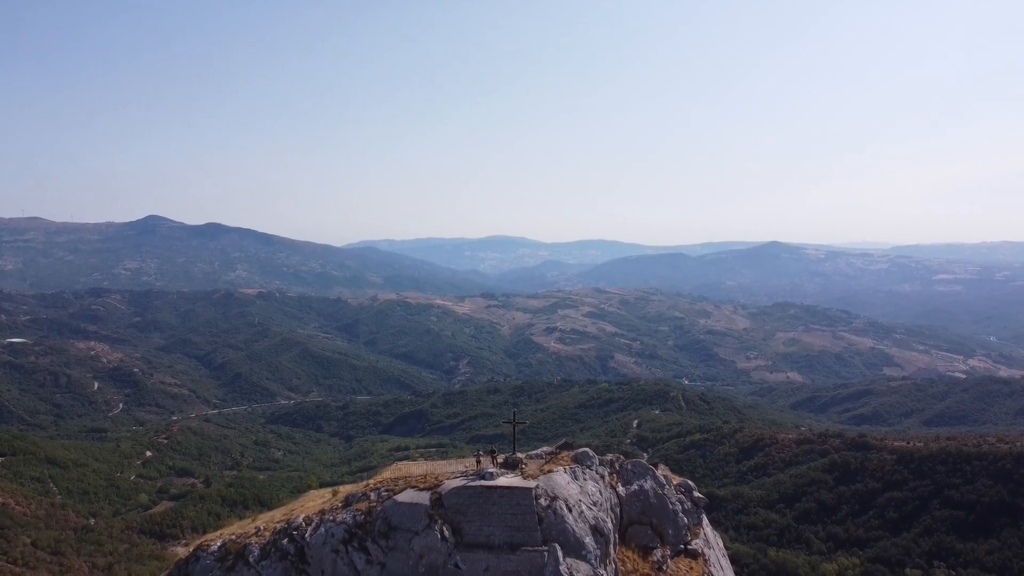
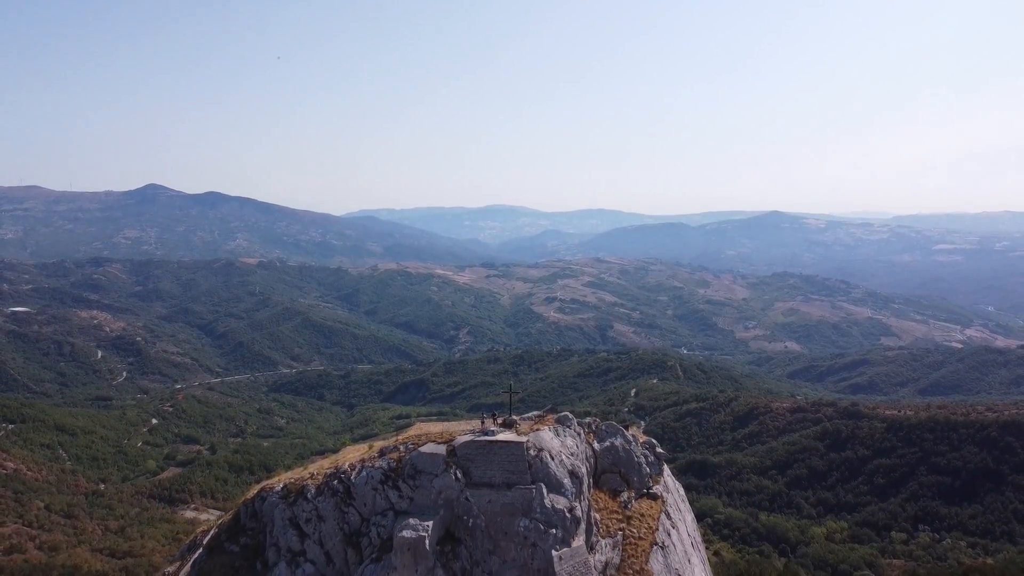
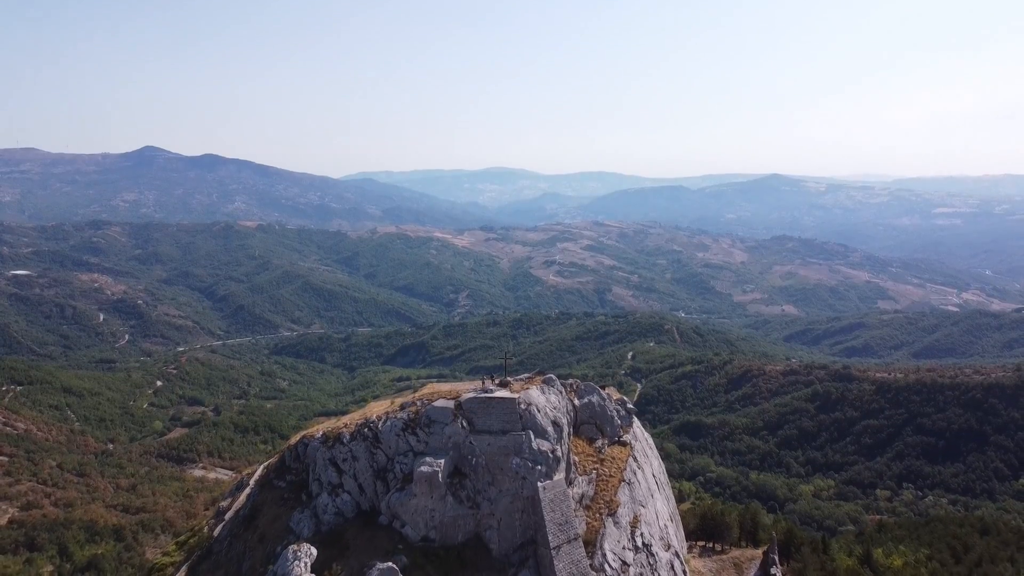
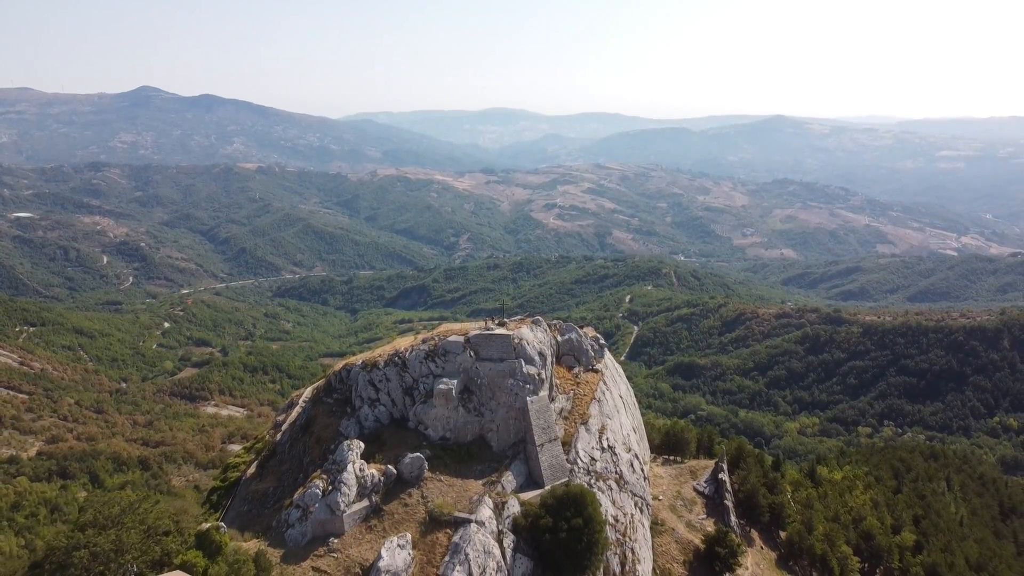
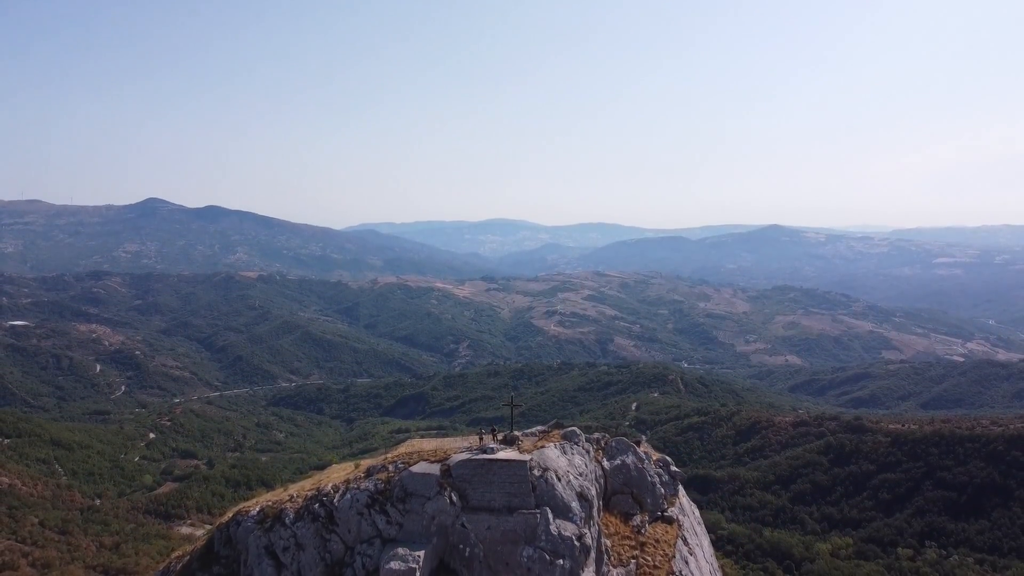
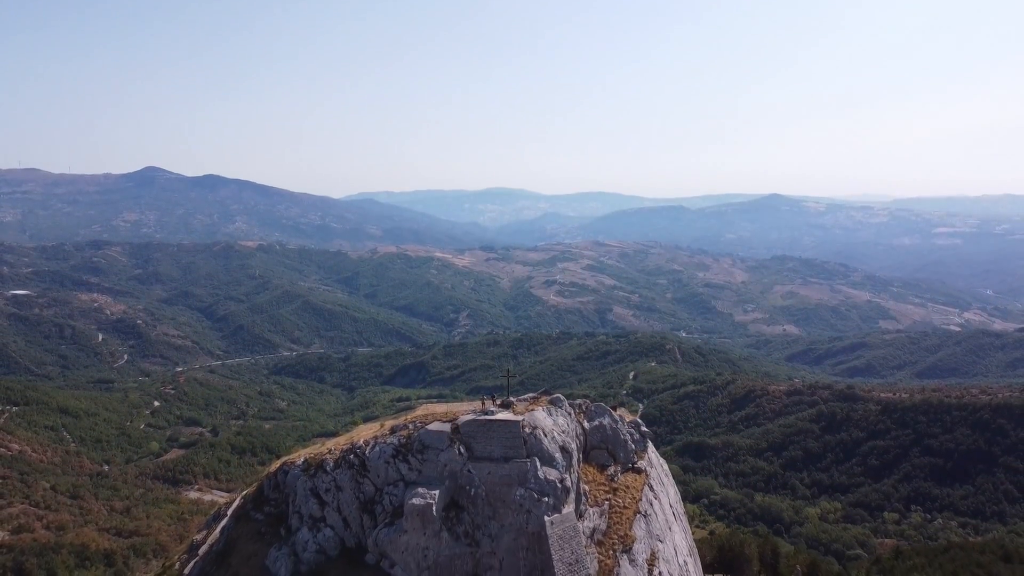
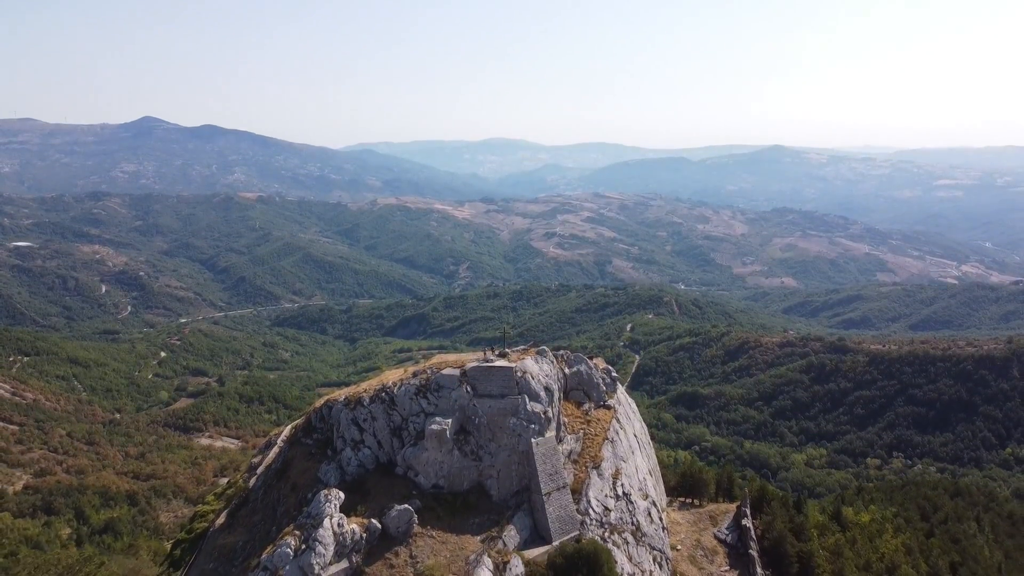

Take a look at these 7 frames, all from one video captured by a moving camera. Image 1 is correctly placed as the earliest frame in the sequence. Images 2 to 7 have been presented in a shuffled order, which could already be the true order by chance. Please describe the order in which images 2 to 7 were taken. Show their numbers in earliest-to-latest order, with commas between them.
5, 2, 6, 3, 7, 4
